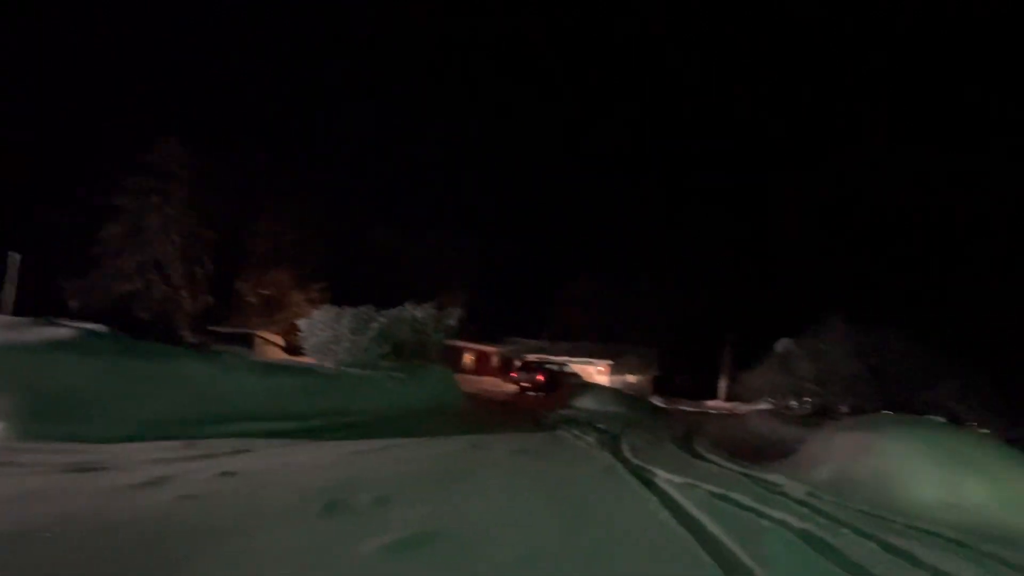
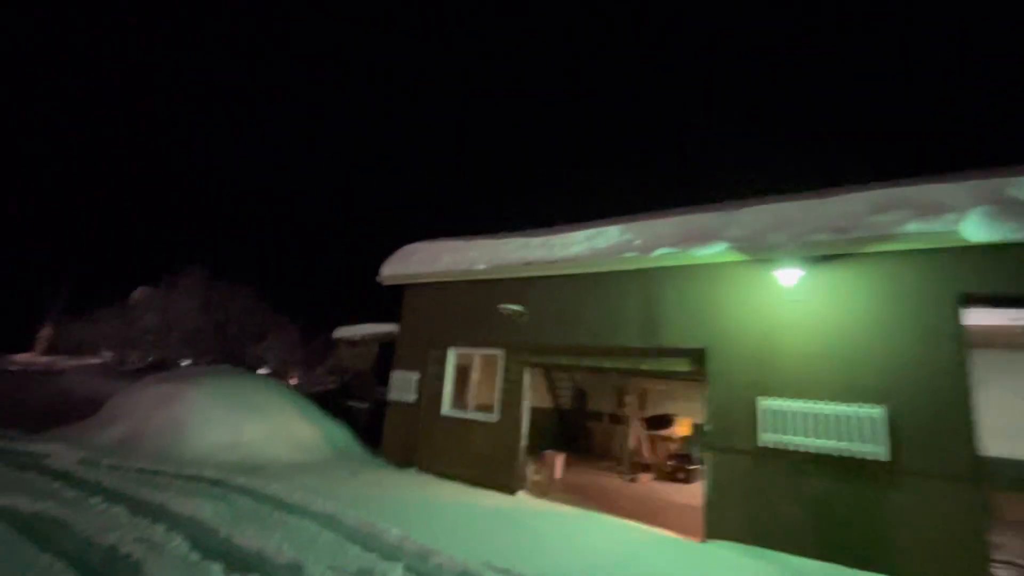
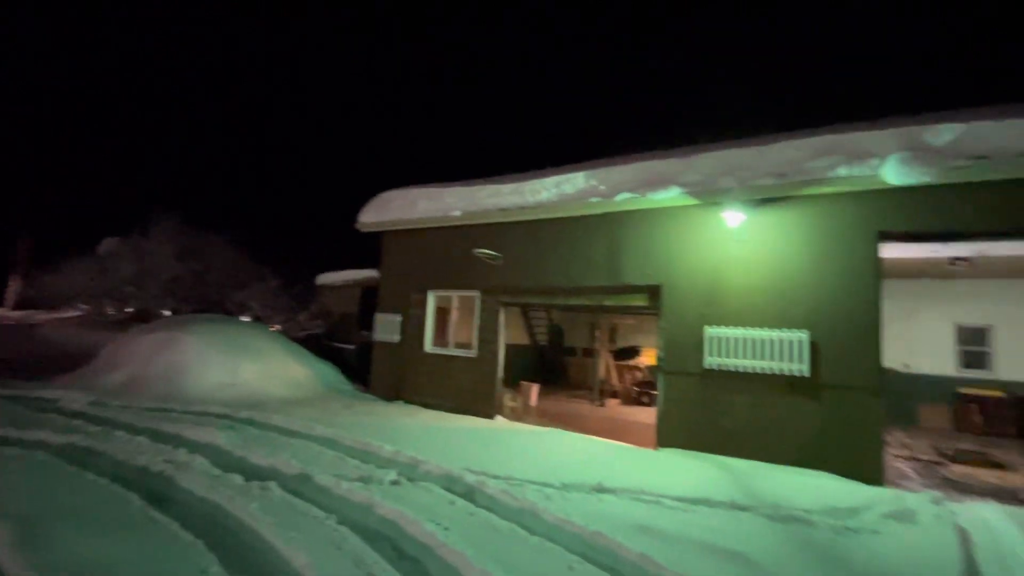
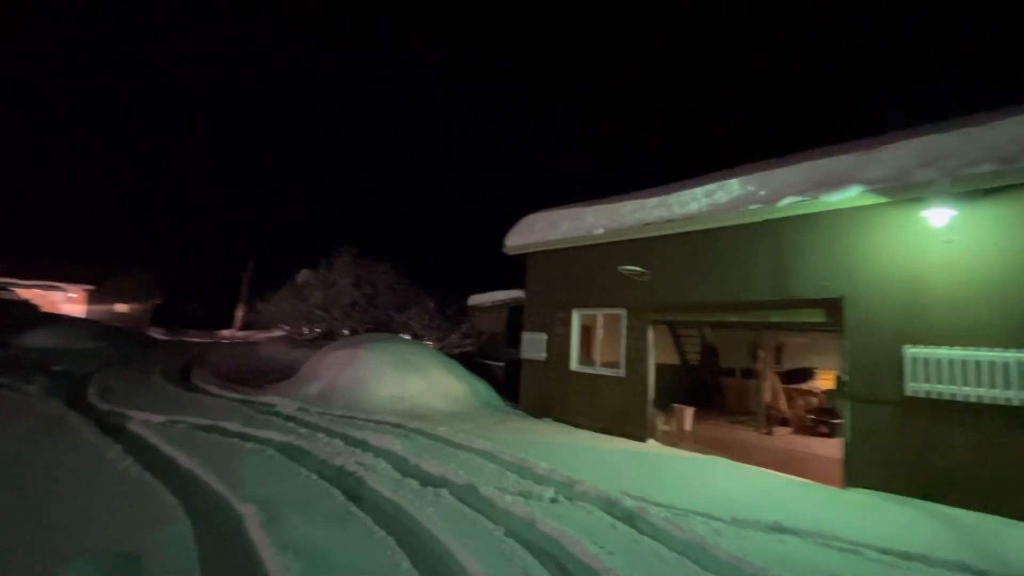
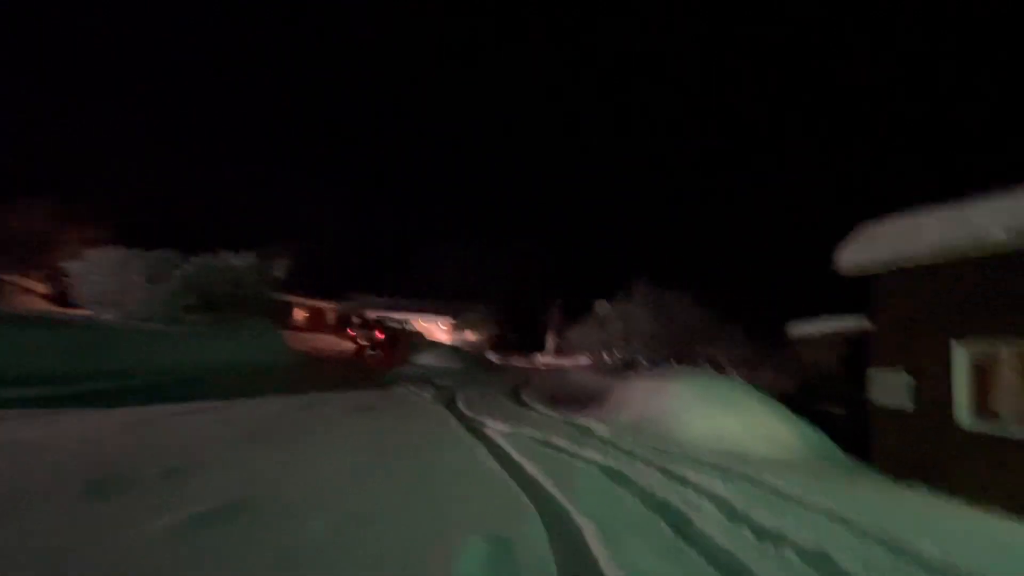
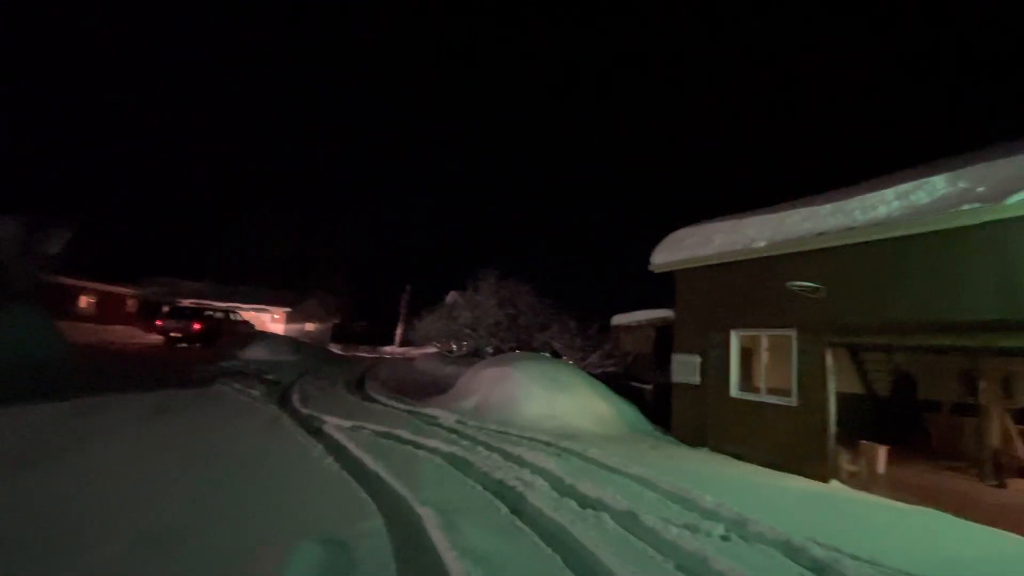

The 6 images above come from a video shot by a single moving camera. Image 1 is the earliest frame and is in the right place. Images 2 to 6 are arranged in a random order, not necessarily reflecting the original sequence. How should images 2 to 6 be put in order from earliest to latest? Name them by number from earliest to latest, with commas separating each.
5, 6, 4, 3, 2
